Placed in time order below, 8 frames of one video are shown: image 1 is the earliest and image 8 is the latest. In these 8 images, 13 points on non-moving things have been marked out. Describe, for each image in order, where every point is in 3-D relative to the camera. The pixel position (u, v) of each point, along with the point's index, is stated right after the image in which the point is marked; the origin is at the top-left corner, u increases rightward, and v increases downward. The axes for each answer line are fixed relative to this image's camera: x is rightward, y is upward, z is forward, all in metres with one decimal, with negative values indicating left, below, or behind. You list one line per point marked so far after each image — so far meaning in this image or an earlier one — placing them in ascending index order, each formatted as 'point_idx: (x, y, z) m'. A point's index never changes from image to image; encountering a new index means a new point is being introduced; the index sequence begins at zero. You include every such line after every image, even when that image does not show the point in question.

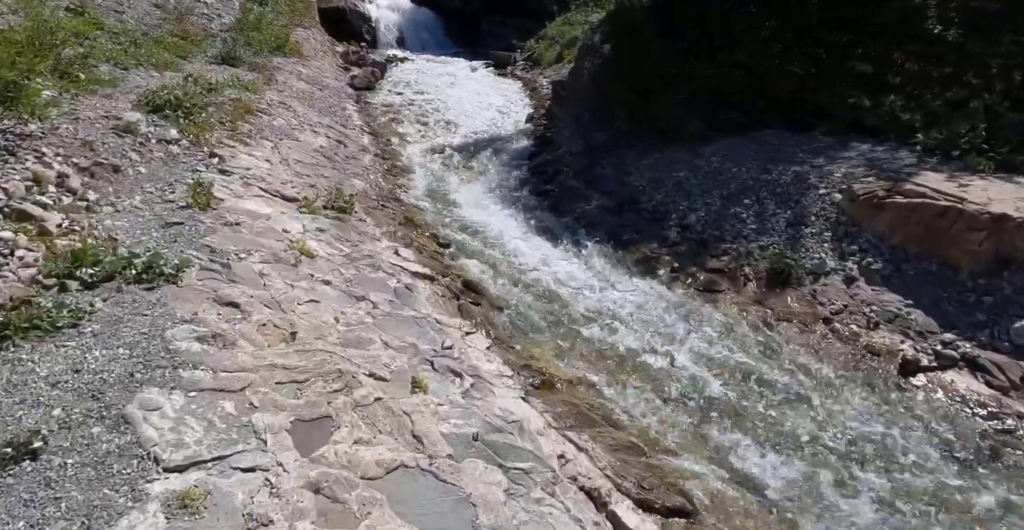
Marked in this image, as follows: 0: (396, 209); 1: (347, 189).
0: (-2.5, +1.2, +14.2) m
1: (-3.5, +1.7, +13.9) m
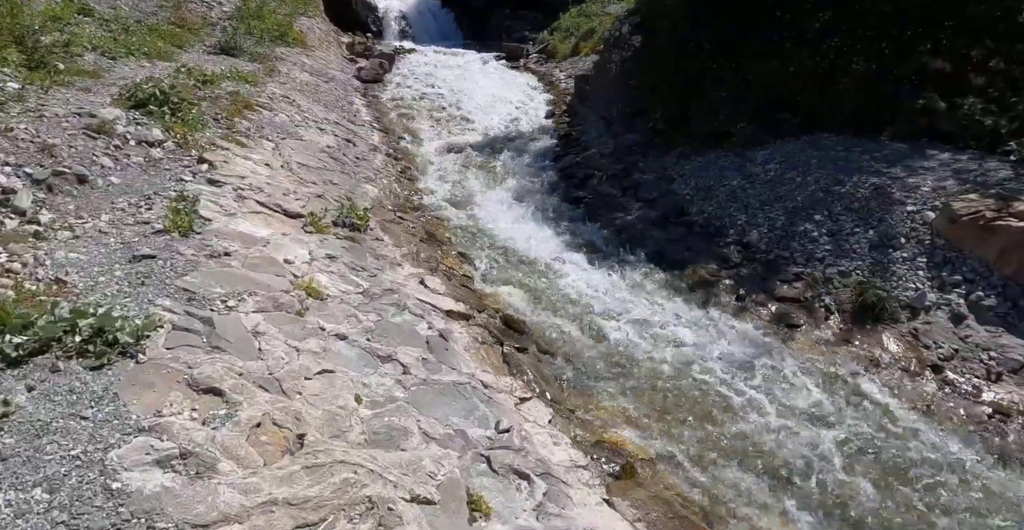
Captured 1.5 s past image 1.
0: (-1.8, +0.8, +12.3) m
1: (-2.8, +1.3, +12.1) m
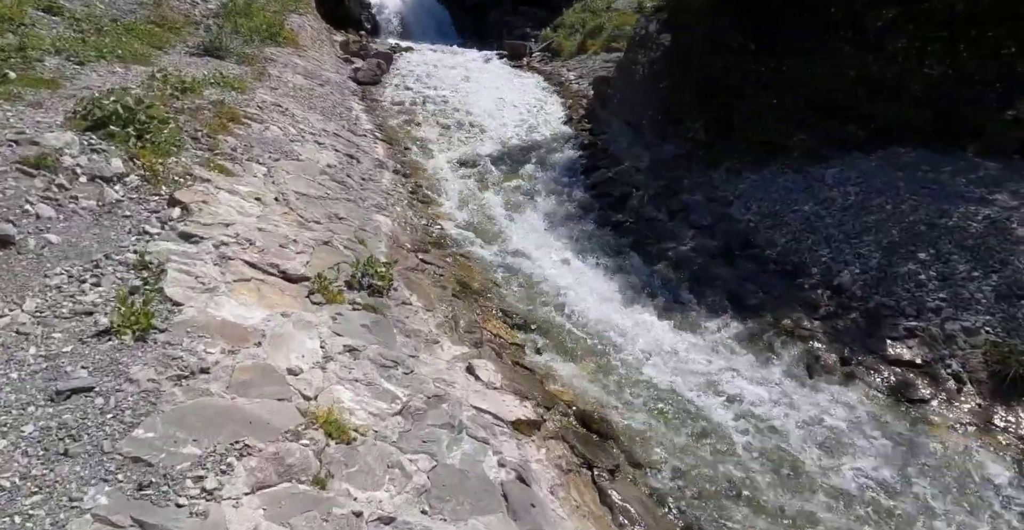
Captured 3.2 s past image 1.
0: (-1.1, 0.0, +10.1) m
1: (-2.1, +0.5, +9.9) m
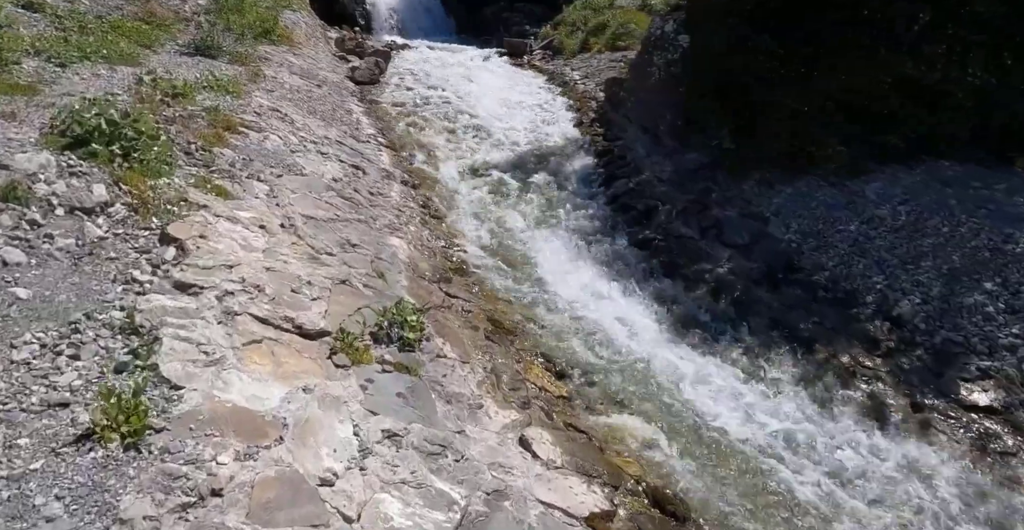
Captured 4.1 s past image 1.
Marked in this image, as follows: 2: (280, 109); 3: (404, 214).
0: (-0.6, -0.4, +9.1) m
1: (-1.7, 0.0, +8.8) m
2: (-5.4, +3.6, +15.3) m
3: (-1.9, +0.9, +11.9) m
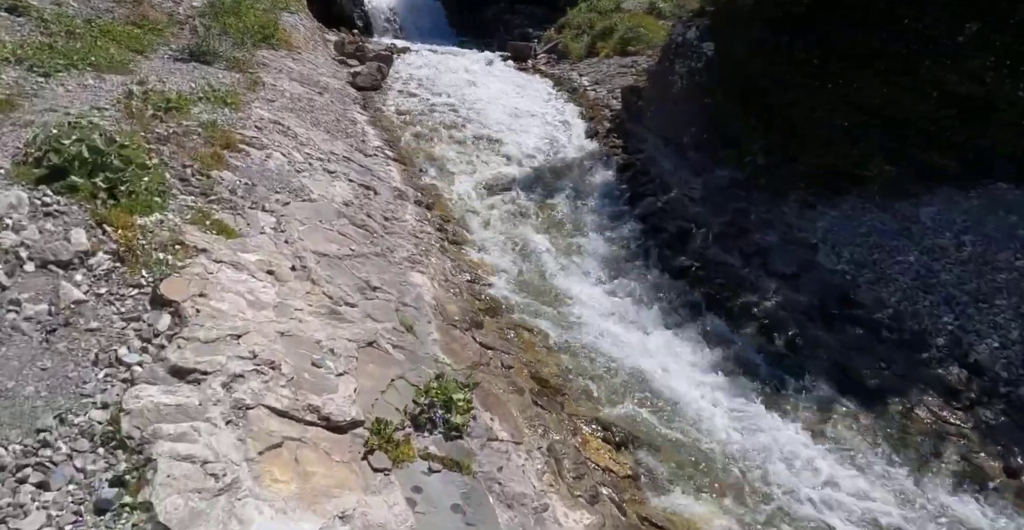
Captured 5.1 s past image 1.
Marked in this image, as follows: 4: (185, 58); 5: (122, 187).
0: (-0.1, -1.0, +8.1) m
1: (-1.2, -0.5, +7.8) m
2: (-4.9, +3.1, +14.2) m
3: (-1.5, +0.4, +10.8) m
4: (-8.1, +5.1, +16.4) m
5: (-4.2, +0.8, +7.1) m
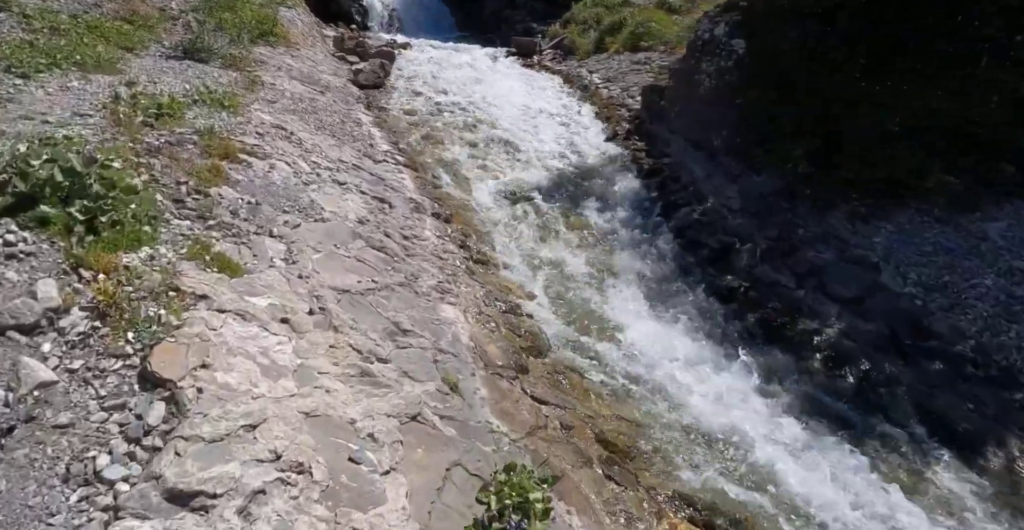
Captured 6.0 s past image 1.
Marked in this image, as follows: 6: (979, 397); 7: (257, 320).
0: (+0.4, -1.4, +6.9) m
1: (-0.6, -0.9, +6.6) m
2: (-4.4, +2.7, +13.0) m
3: (-1.0, 0.0, +9.7) m
4: (-7.7, +4.8, +15.2) m
5: (-3.6, +0.4, +5.9) m
6: (+5.9, -1.7, +8.3) m
7: (-2.2, -0.4, +5.6) m
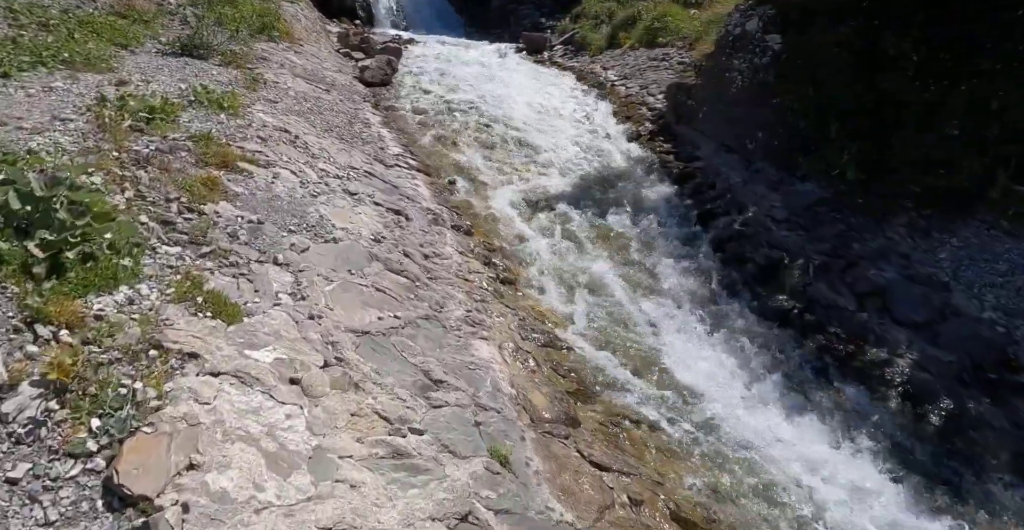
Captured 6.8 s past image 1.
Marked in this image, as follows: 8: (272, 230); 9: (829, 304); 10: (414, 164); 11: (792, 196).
0: (+0.9, -1.7, +5.9) m
1: (-0.2, -1.2, +5.5) m
2: (-4.0, +2.5, +11.9) m
3: (-0.5, -0.3, +8.6) m
4: (-7.2, +4.5, +14.1) m
5: (-3.2, +0.1, +4.8) m
6: (+6.4, -2.0, +7.2) m
7: (-1.7, -0.7, +4.5) m
8: (-2.6, +0.4, +7.4) m
9: (+4.7, -0.6, +9.7) m
10: (-2.1, +2.1, +14.0) m
11: (+5.4, +1.3, +12.7) m
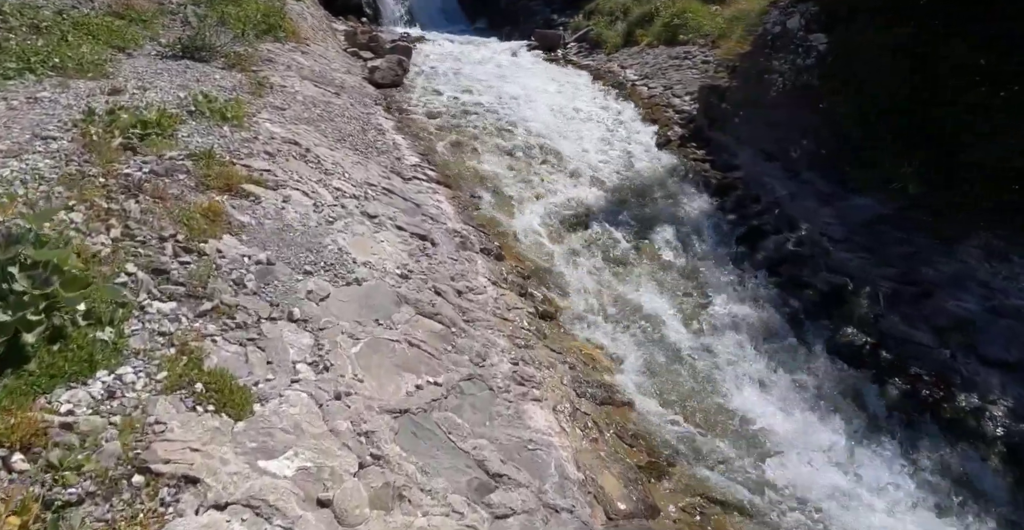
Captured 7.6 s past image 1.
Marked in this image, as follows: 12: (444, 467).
0: (+1.4, -2.1, +4.8) m
1: (+0.3, -1.7, +4.5) m
2: (-3.5, +2.0, +10.9) m
3: (0.0, -0.7, +7.5) m
4: (-6.7, +4.1, +13.0) m
5: (-2.7, -0.4, +3.8) m
6: (+6.9, -2.4, +6.1) m
7: (-1.2, -1.2, +3.5) m
8: (-2.1, -0.1, +6.4) m
9: (+5.2, -1.0, +8.6) m
10: (-1.5, +1.7, +12.9) m
11: (+5.9, +0.9, +11.6) m
12: (-0.5, -1.3, +4.4) m
